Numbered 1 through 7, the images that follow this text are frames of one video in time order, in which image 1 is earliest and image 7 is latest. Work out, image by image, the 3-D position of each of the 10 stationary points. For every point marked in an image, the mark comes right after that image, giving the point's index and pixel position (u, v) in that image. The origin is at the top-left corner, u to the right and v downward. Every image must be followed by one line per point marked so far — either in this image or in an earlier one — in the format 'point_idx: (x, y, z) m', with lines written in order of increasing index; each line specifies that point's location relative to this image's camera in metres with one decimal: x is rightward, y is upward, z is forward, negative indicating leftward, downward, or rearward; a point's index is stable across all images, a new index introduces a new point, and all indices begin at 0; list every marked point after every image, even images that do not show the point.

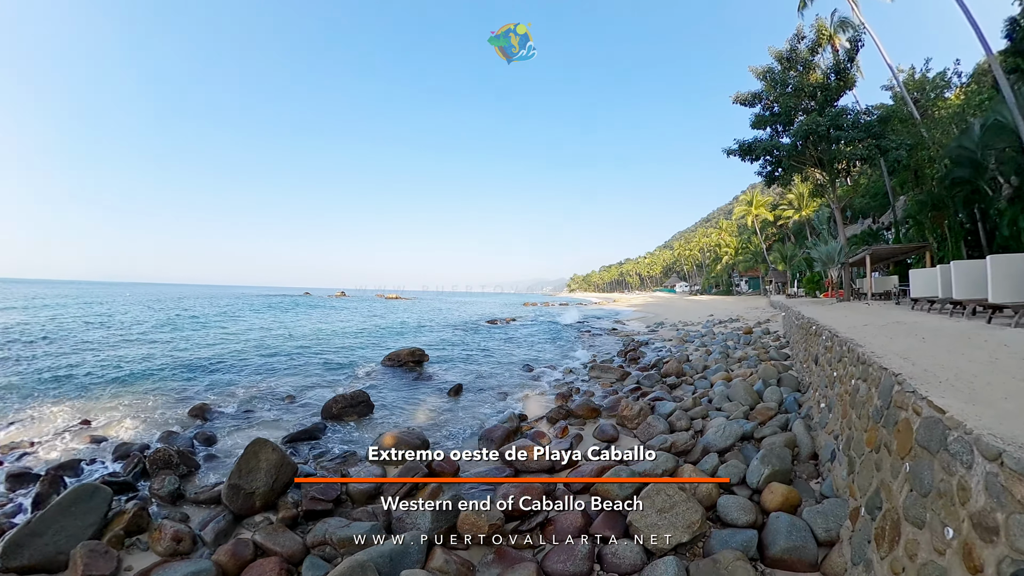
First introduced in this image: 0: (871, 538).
0: (+2.2, -1.5, +2.9) m
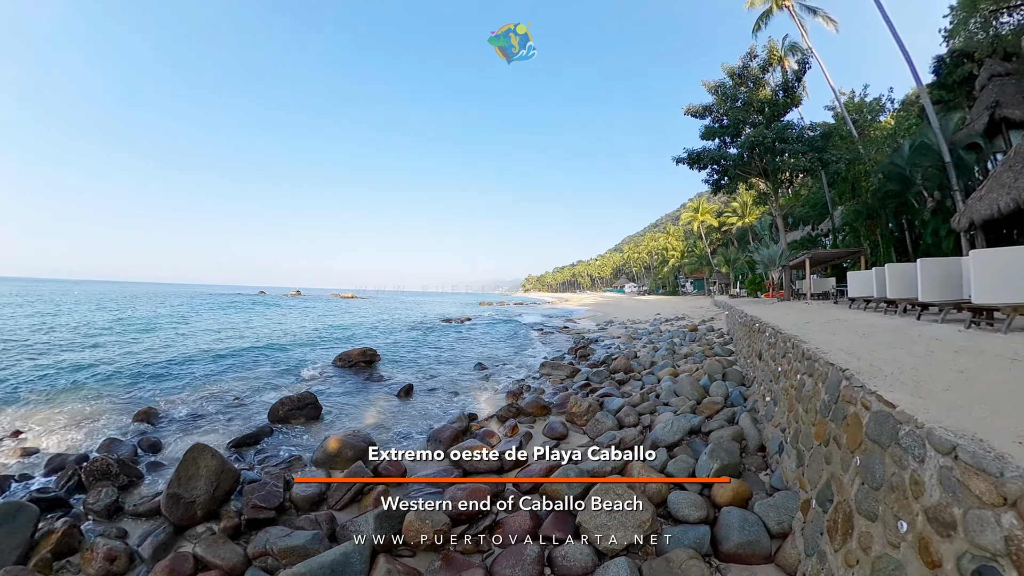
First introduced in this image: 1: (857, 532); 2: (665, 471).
0: (+1.8, -1.4, +2.8) m
1: (+1.6, -1.2, +2.3) m
2: (+1.3, -1.6, +4.4) m
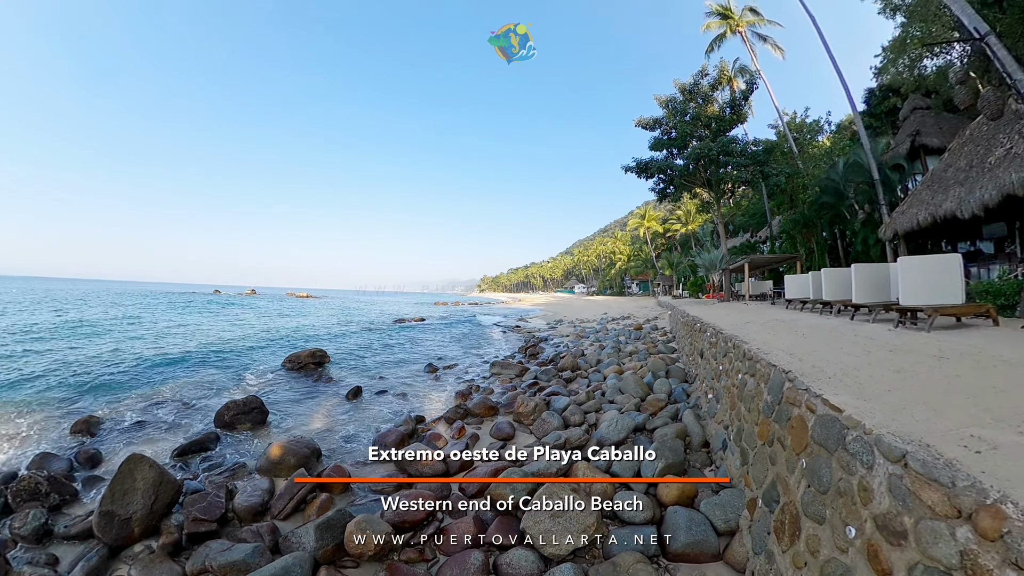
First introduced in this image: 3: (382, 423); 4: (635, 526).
0: (+1.5, -1.4, +2.8) m
1: (+1.3, -1.1, +2.3) m
2: (+0.8, -1.6, +4.3) m
3: (-1.9, -2.0, +7.2) m
4: (+0.9, -1.7, +3.5) m
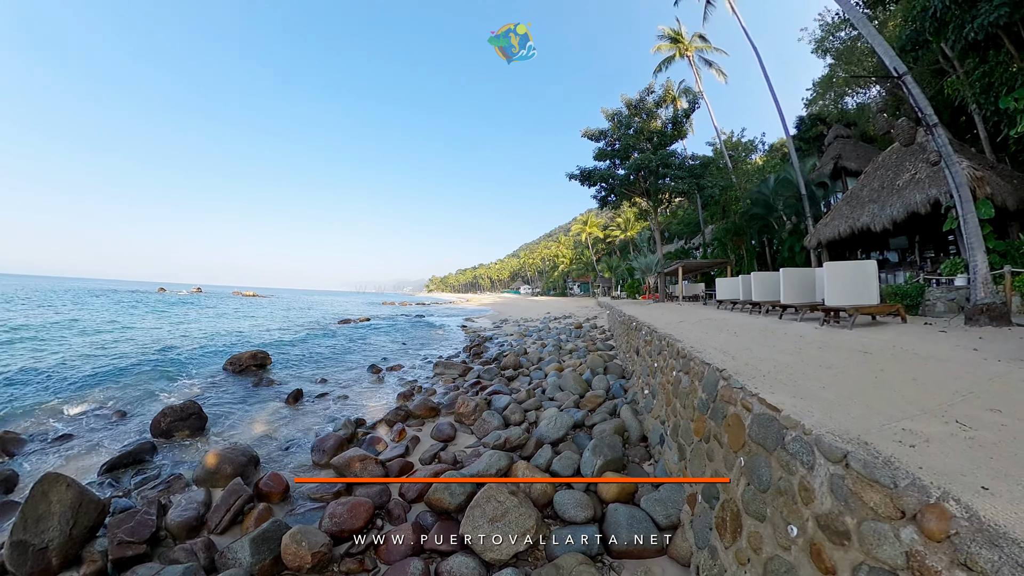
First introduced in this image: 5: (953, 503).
0: (+1.1, -1.3, +2.7) m
1: (+1.0, -1.1, +2.2) m
2: (+0.3, -1.5, +4.2) m
3: (-2.7, -1.9, +6.8) m
4: (+0.5, -1.6, +3.4) m
5: (+1.2, -0.6, +1.3) m
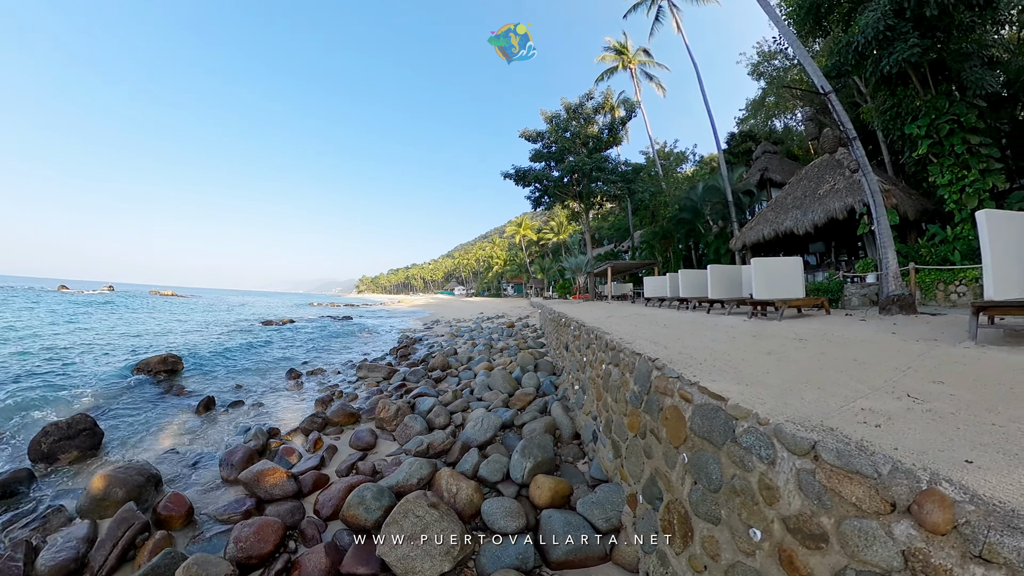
0: (+0.7, -1.2, +2.4) m
1: (+0.7, -1.0, +1.9) m
2: (-0.2, -1.4, +3.8) m
3: (-3.5, -1.9, +6.1) m
4: (0.0, -1.5, +3.1) m
5: (+0.9, -0.4, +1.1) m
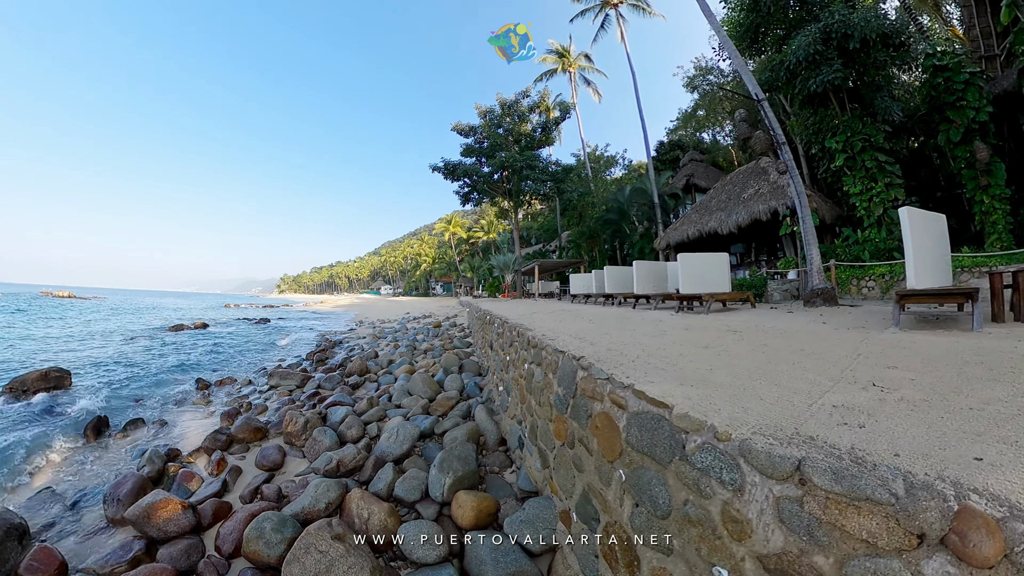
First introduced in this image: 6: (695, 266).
0: (+0.4, -1.1, +2.1) m
1: (+0.4, -0.9, +1.6) m
2: (-0.7, -1.4, +3.4) m
3: (-4.2, -1.9, +5.3) m
4: (-0.4, -1.5, +2.7) m
5: (+0.8, -0.3, +0.8) m
6: (+3.0, +0.4, +8.0) m
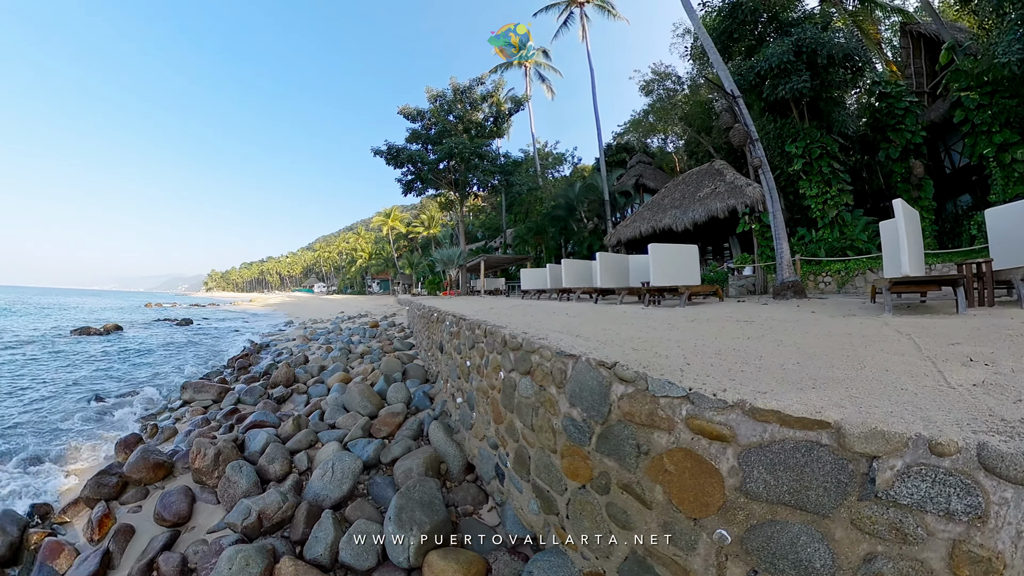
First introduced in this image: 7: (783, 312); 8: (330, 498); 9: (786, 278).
0: (+0.5, -1.1, +1.4) m
1: (+0.6, -0.8, +0.9) m
2: (-0.7, -1.3, +2.5) m
3: (-4.4, -1.9, +4.0) m
4: (-0.3, -1.4, +1.9) m
5: (+1.0, -0.3, +0.2) m
6: (+2.4, +0.4, +7.5) m
7: (+2.9, -0.3, +5.2) m
8: (-0.9, -1.3, +3.1) m
9: (+4.7, +0.2, +8.4) m
